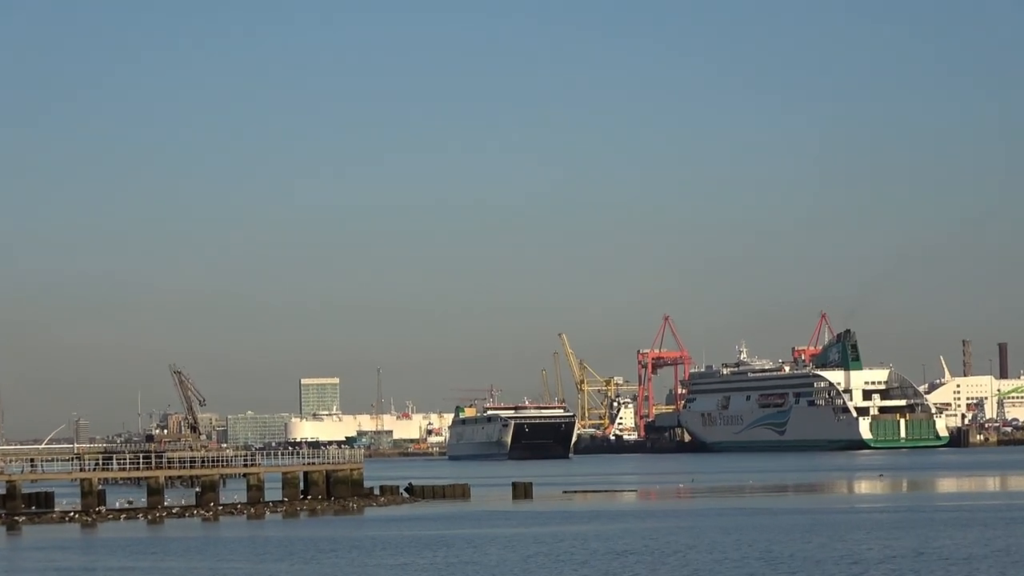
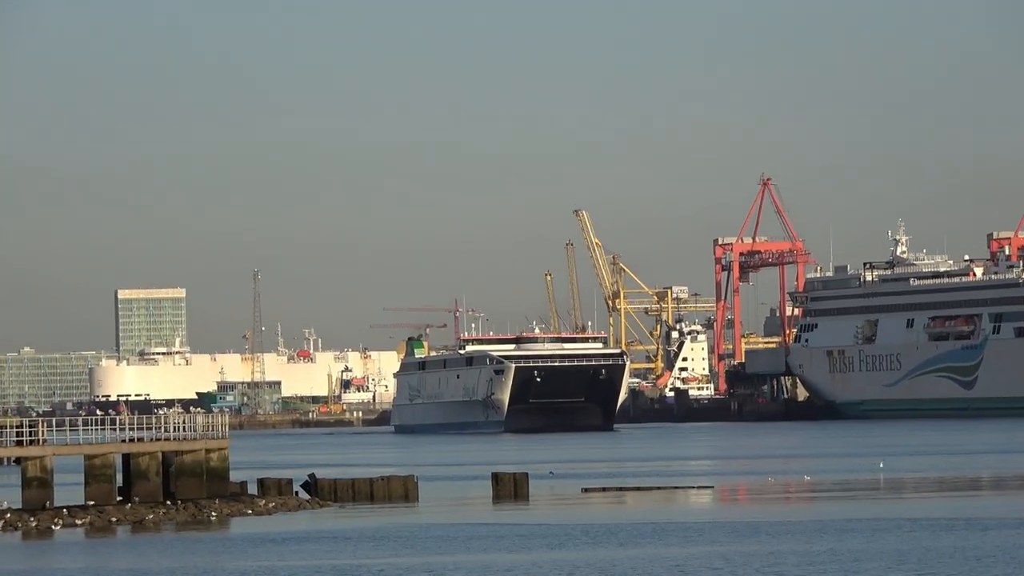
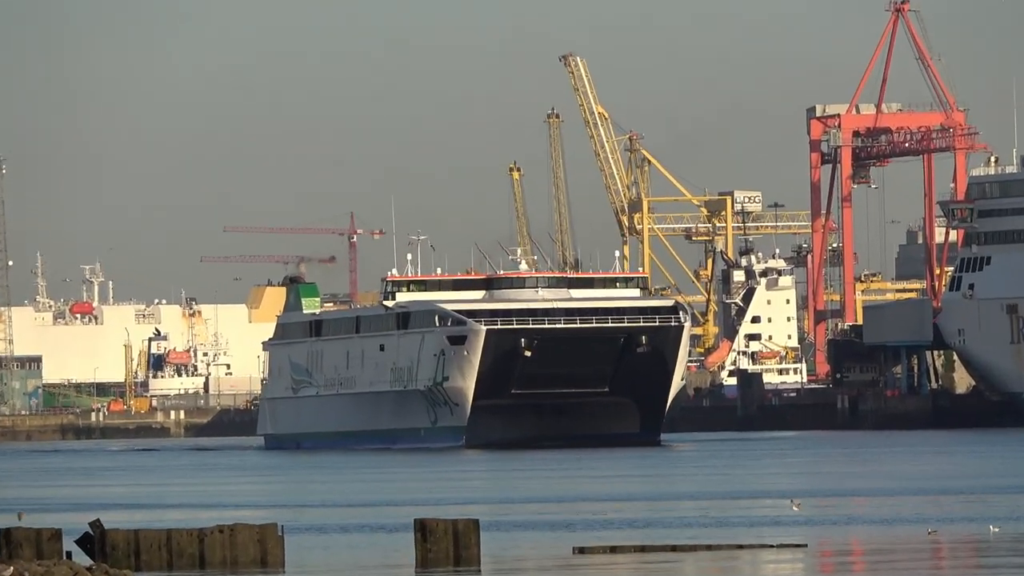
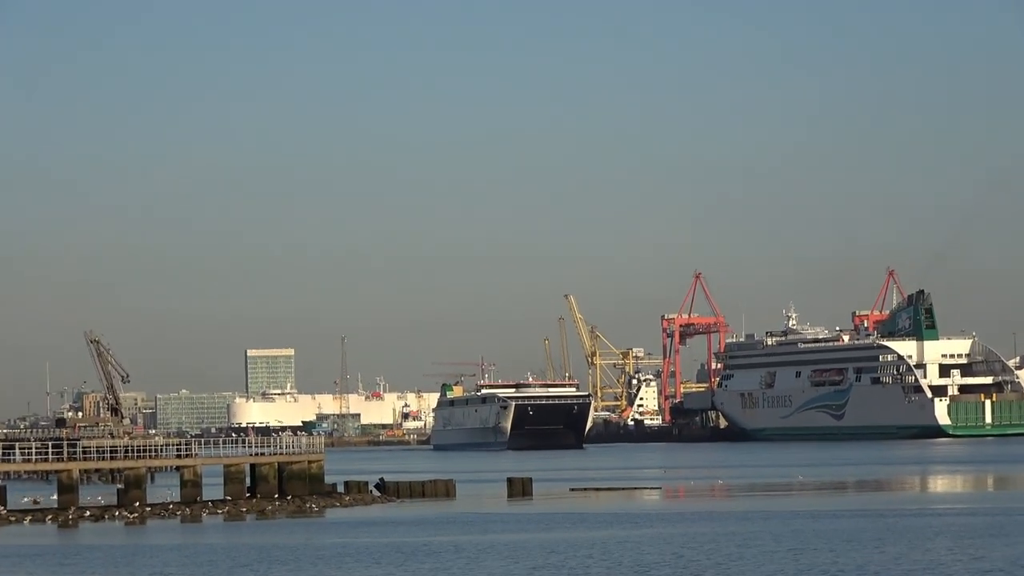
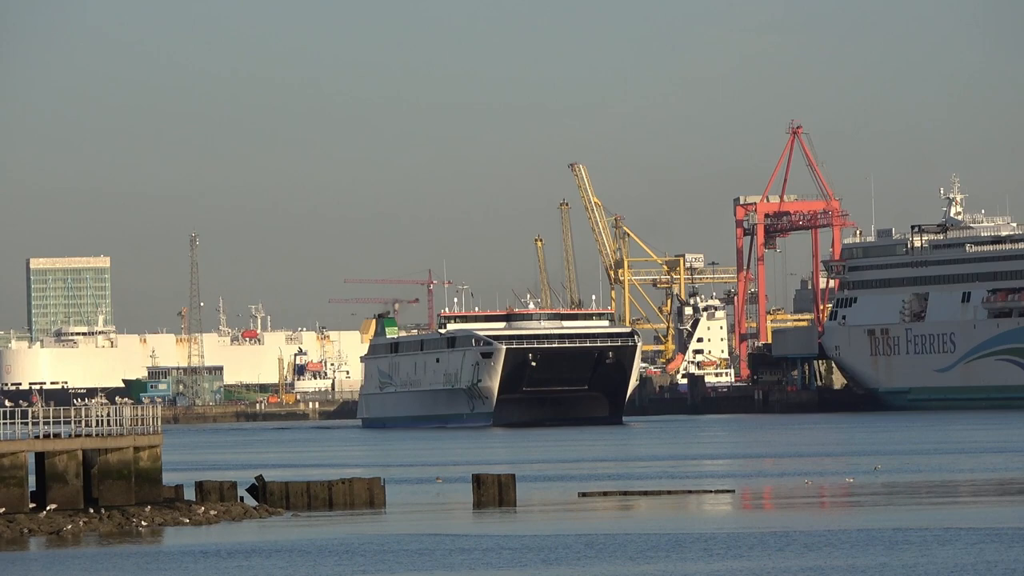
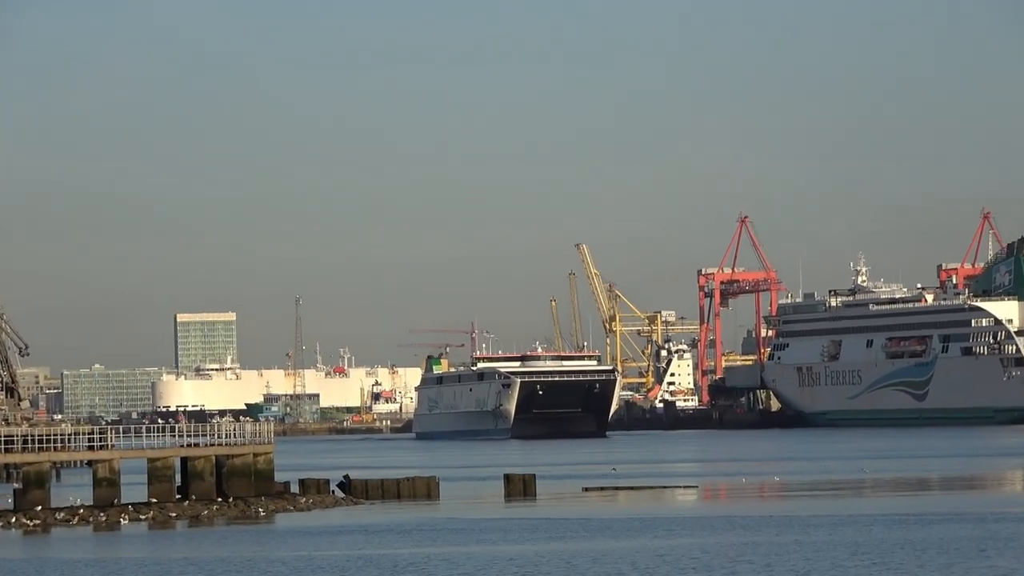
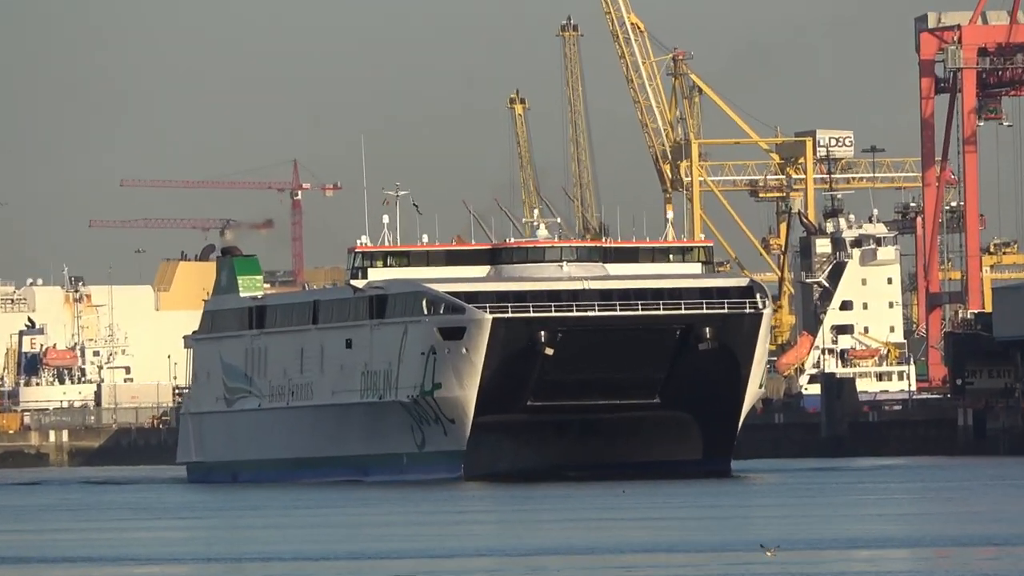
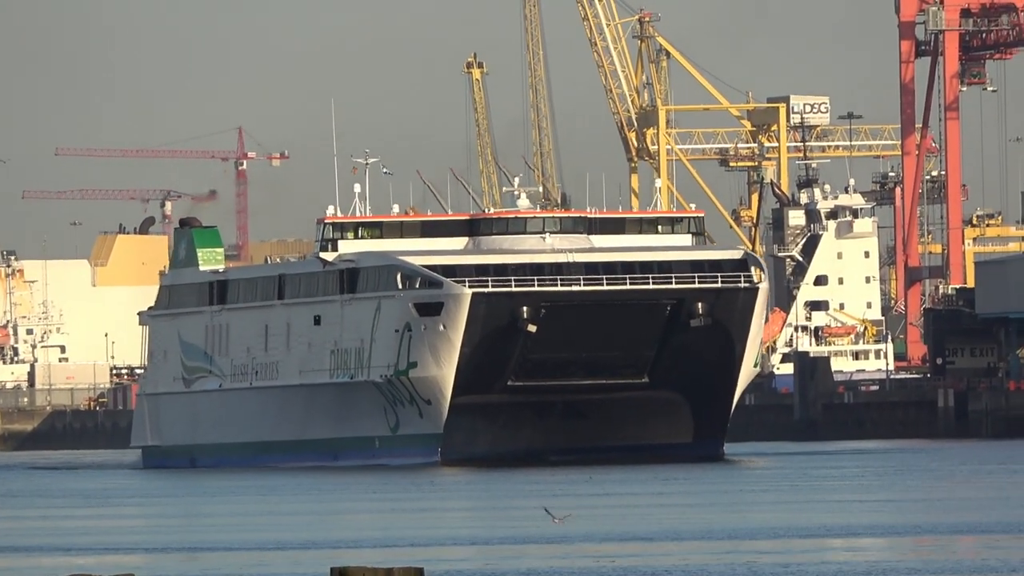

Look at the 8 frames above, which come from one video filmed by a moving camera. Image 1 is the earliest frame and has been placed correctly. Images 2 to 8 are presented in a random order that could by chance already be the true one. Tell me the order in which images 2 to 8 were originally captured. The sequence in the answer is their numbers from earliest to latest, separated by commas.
4, 6, 2, 5, 3, 7, 8
